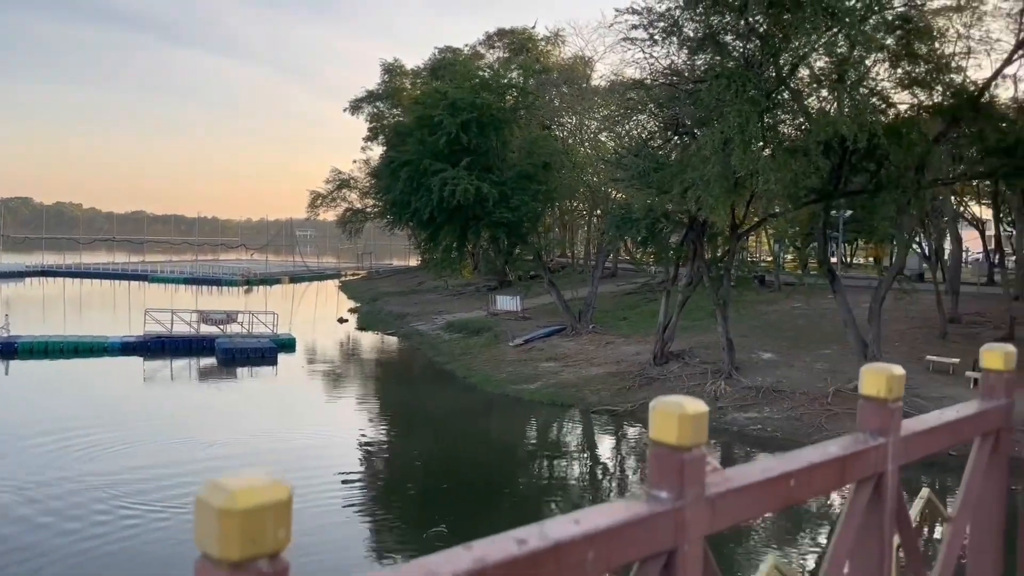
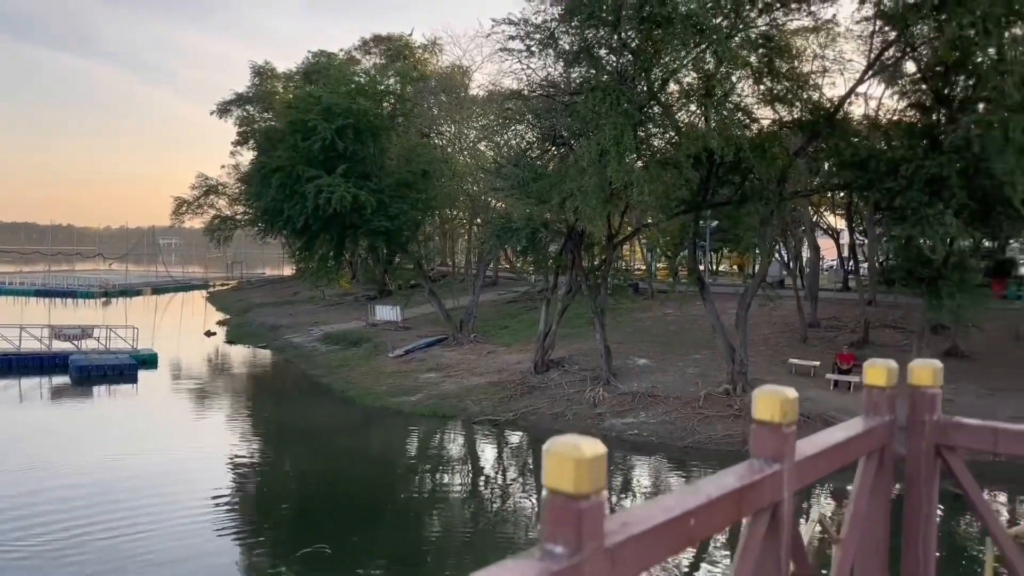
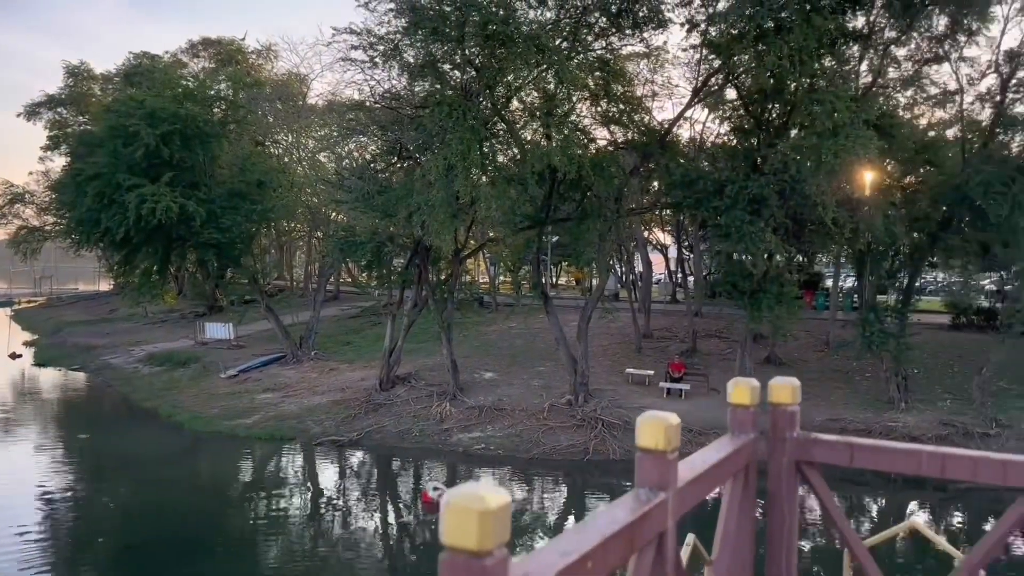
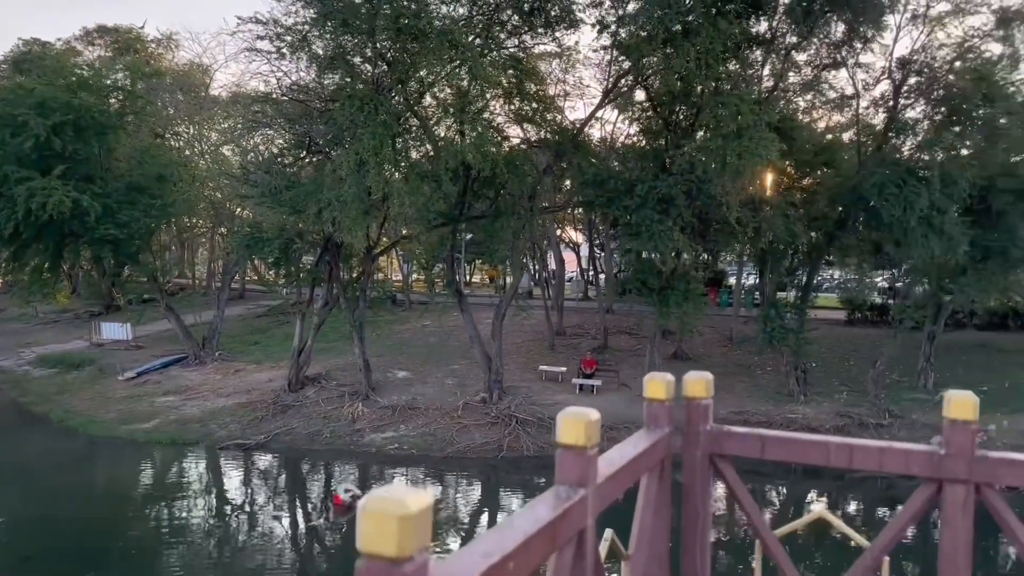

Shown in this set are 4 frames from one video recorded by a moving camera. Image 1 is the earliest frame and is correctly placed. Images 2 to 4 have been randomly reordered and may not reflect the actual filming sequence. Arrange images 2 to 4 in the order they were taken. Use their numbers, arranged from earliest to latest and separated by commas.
2, 3, 4
